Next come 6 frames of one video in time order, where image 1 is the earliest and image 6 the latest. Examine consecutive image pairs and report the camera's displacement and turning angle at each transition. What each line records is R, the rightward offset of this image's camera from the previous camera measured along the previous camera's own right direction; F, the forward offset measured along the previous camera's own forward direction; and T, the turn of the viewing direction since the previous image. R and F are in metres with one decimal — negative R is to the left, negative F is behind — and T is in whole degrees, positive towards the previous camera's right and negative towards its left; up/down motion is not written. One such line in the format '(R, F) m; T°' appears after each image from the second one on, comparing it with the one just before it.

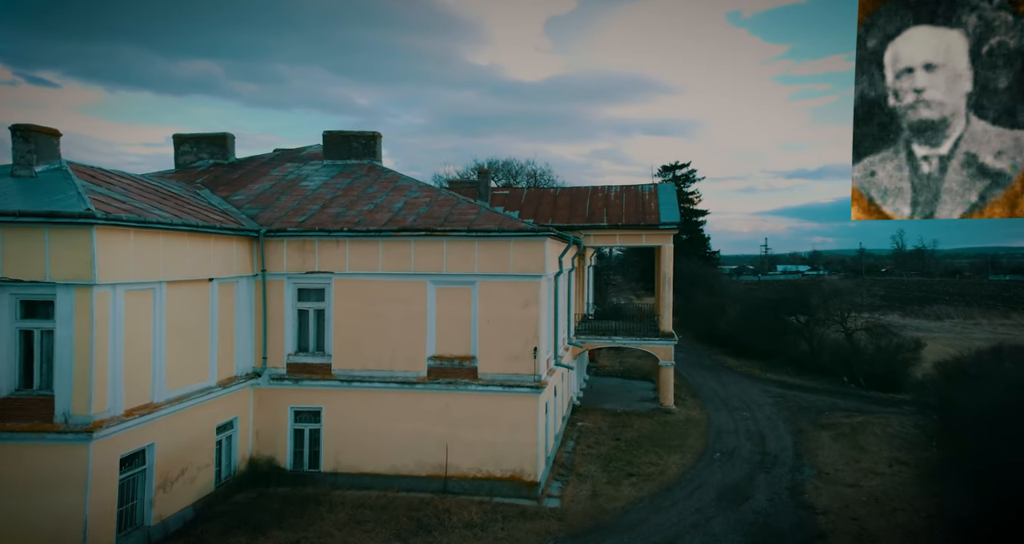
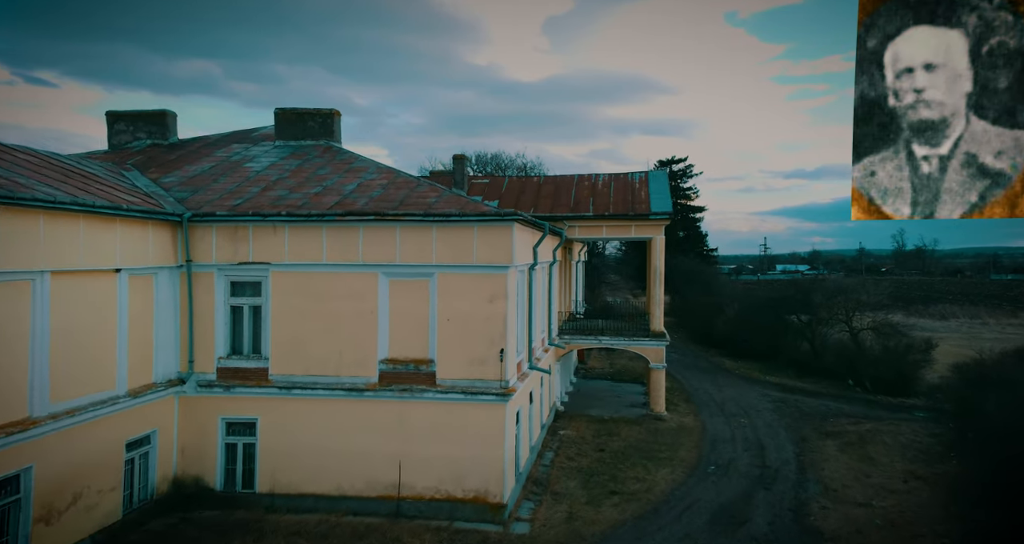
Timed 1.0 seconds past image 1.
(+0.3, +0.7) m; 0°
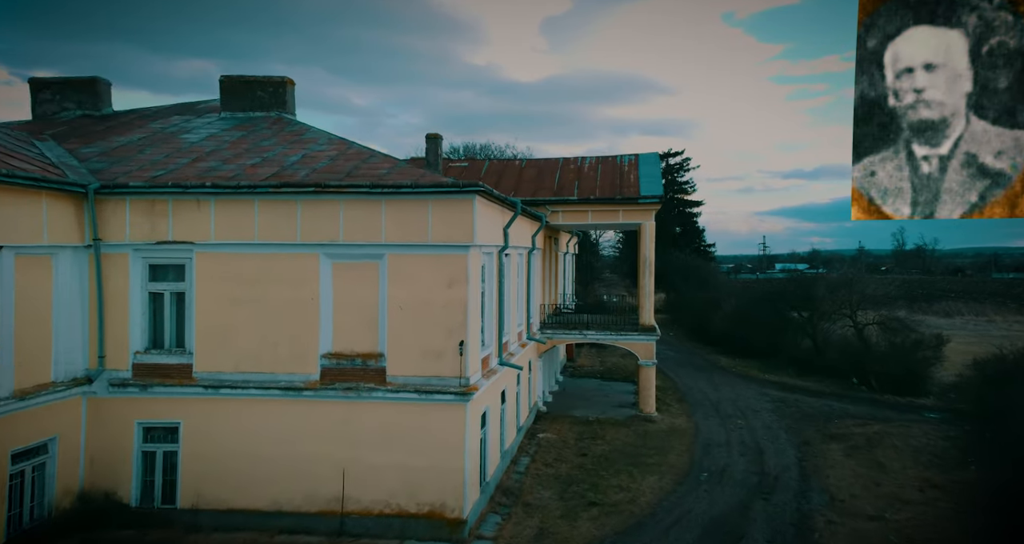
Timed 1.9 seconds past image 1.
(+0.3, +0.6) m; 0°
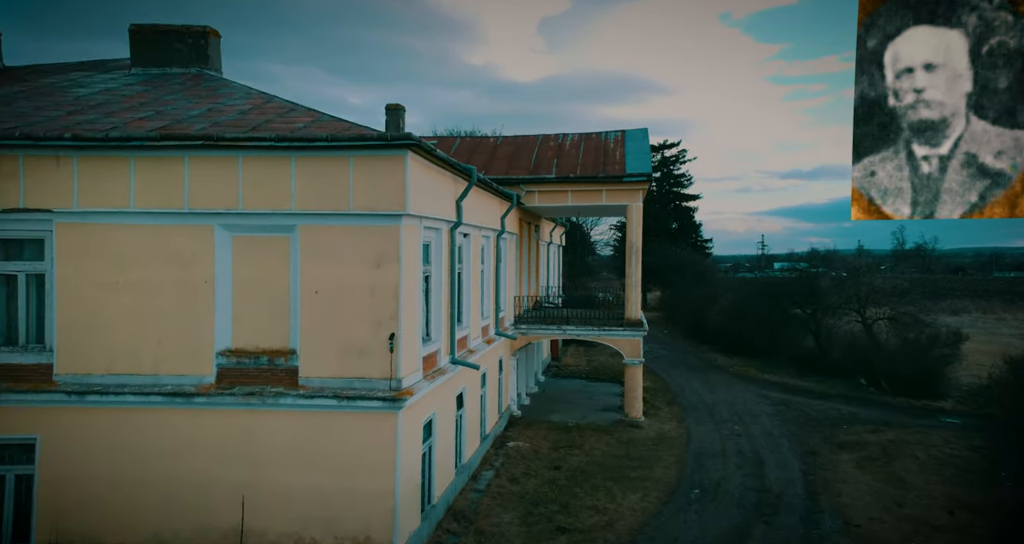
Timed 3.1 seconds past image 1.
(+0.3, +0.8) m; 0°
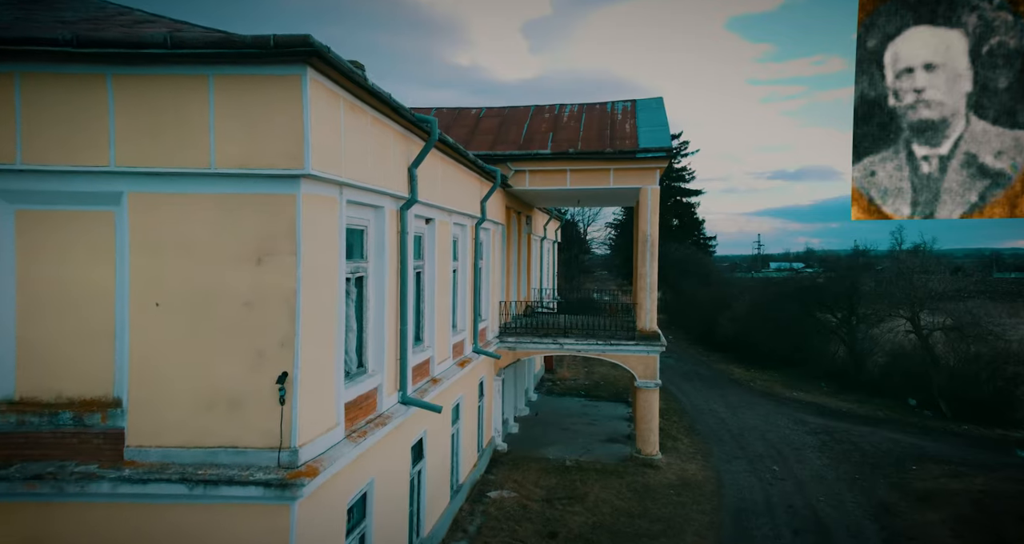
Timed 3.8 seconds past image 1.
(+0.1, +1.4) m; 0°
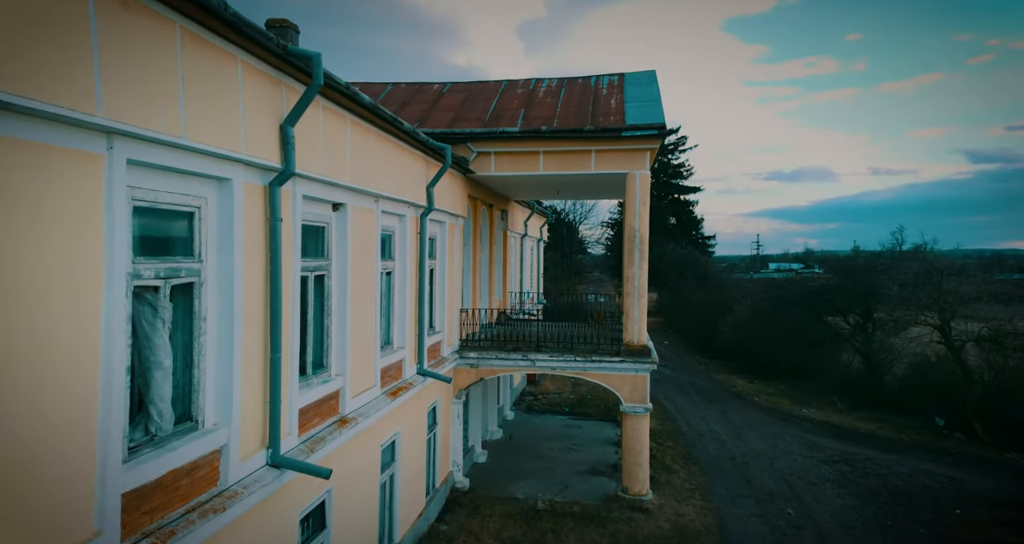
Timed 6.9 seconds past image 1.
(+0.3, +0.9) m; 0°
